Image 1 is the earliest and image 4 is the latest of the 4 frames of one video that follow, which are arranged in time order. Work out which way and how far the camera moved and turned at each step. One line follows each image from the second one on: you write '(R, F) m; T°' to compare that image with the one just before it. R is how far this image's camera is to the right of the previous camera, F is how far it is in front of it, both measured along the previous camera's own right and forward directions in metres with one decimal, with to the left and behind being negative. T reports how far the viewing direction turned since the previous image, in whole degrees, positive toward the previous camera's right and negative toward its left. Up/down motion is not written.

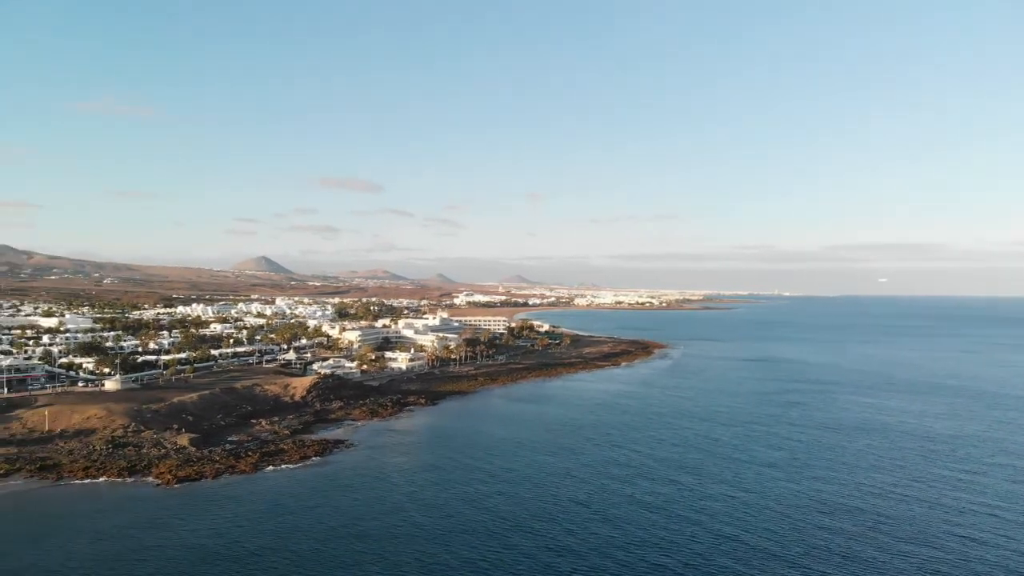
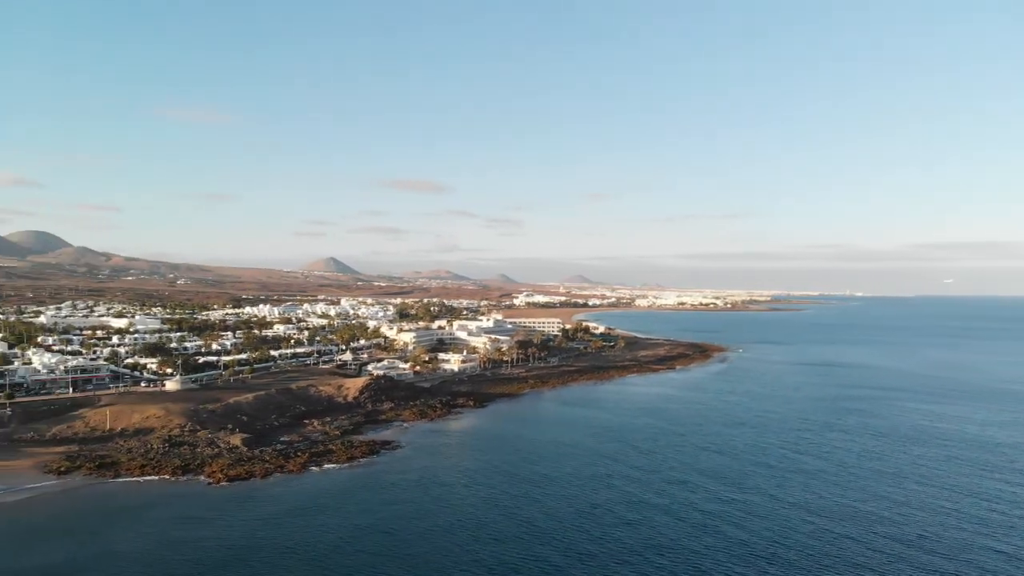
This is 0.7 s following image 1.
(+1.3, 0.0) m; -5°
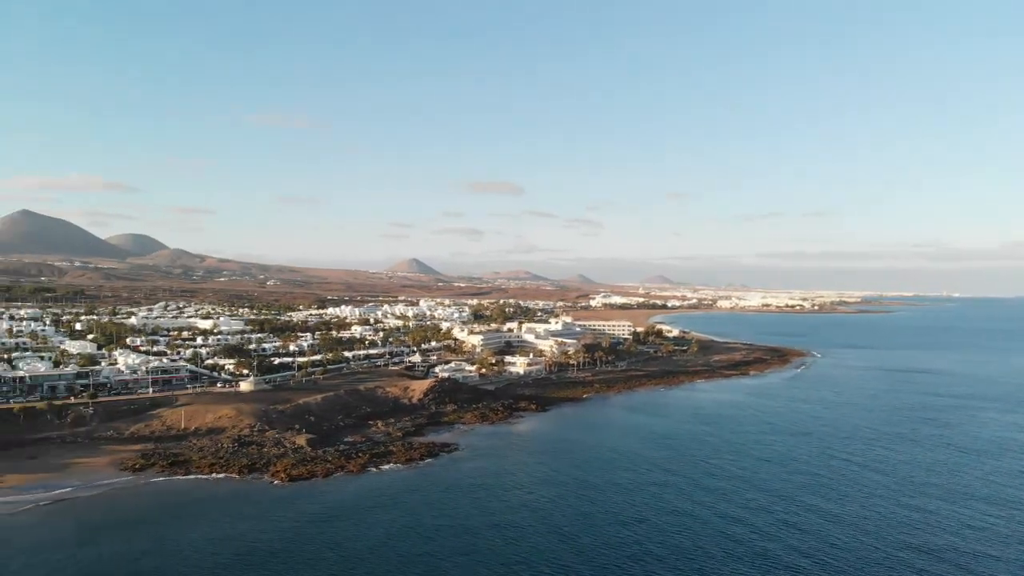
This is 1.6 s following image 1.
(+1.7, 0.0) m; -6°
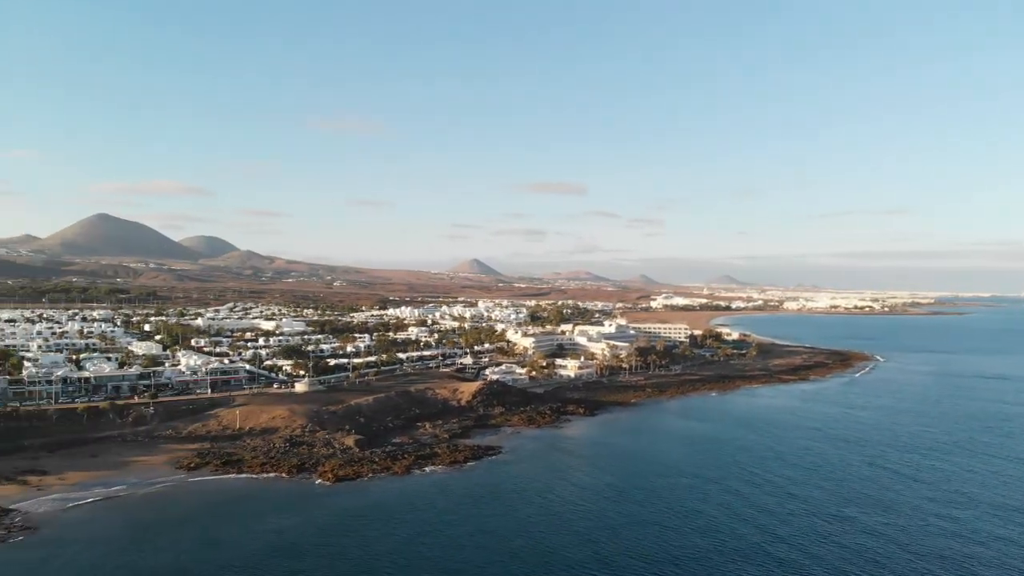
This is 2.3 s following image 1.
(+1.4, -0.1) m; -5°
